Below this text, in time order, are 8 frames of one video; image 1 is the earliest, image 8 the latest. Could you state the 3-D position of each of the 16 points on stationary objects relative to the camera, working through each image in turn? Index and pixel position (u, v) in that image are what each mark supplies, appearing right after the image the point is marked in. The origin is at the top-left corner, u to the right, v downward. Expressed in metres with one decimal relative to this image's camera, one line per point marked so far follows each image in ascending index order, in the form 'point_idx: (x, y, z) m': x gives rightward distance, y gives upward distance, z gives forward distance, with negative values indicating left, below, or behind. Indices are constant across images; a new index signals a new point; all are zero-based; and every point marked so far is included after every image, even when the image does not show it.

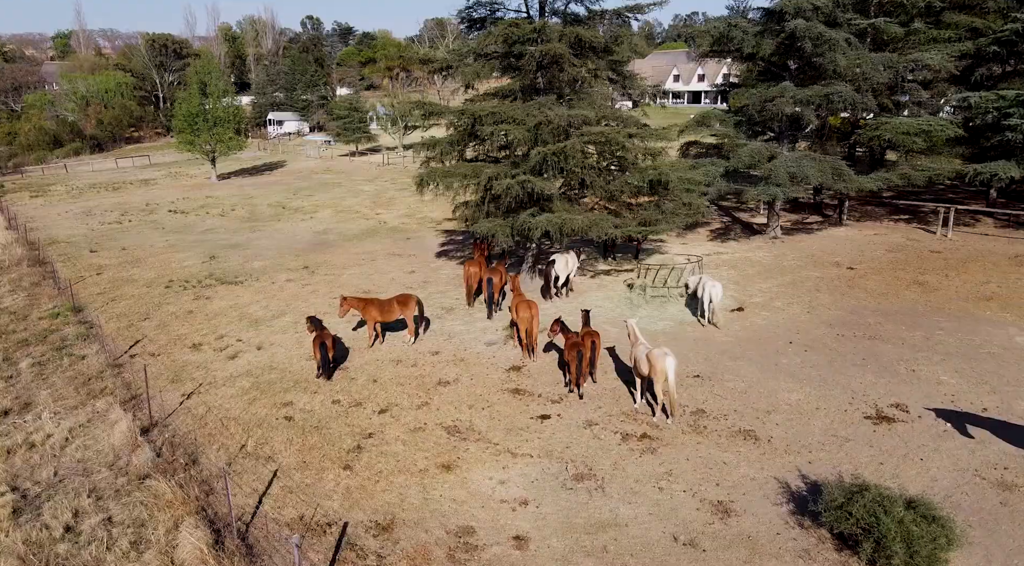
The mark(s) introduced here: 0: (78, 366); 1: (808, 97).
0: (-8.0, -1.5, +13.8) m
1: (+7.6, +4.7, +19.1) m
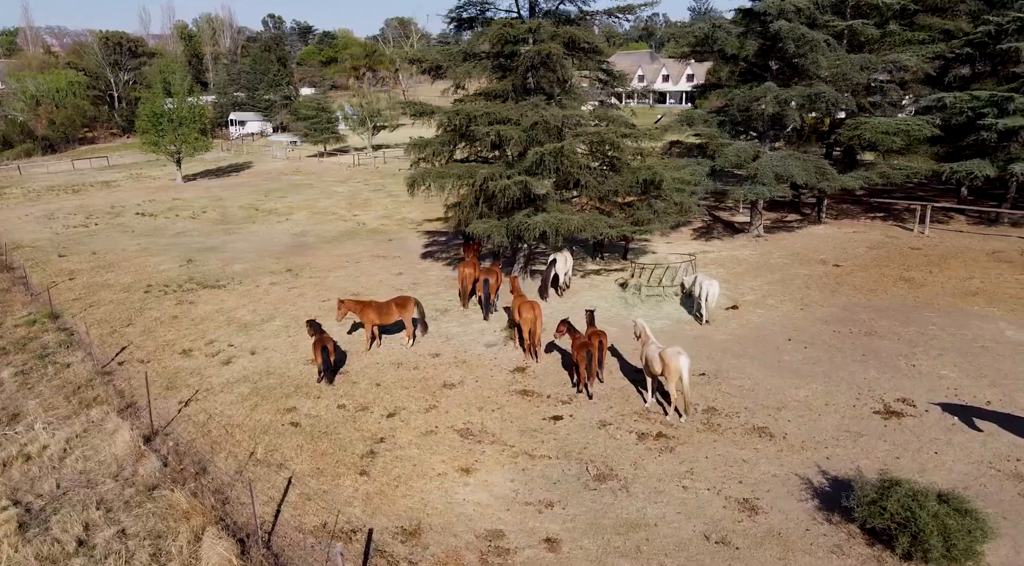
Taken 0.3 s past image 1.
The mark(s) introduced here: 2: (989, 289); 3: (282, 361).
0: (-8.0, -1.6, +13.4) m
1: (+7.3, +4.8, +19.4) m
2: (+9.7, -0.1, +15.3) m
3: (-4.1, -1.4, +13.5) m
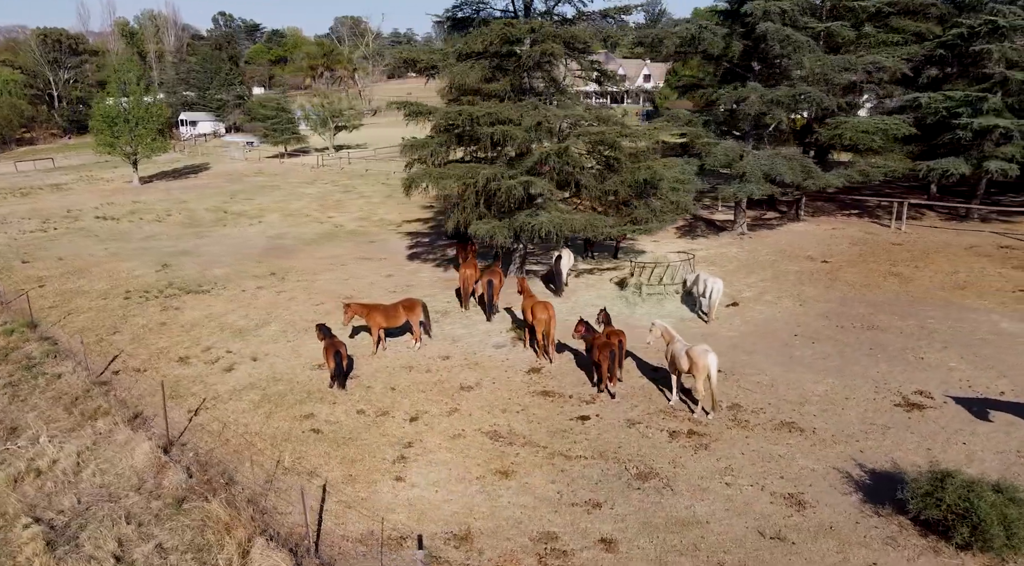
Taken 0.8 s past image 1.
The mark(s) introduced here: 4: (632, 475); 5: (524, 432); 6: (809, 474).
0: (-7.8, -1.7, +13.0) m
1: (+7.1, +4.9, +19.8) m
2: (+9.7, 0.0, +15.8) m
3: (-3.9, -1.5, +13.2) m
4: (+1.3, -2.1, +8.4) m
5: (+0.2, -1.9, +9.7) m
6: (+3.2, -2.0, +8.0) m
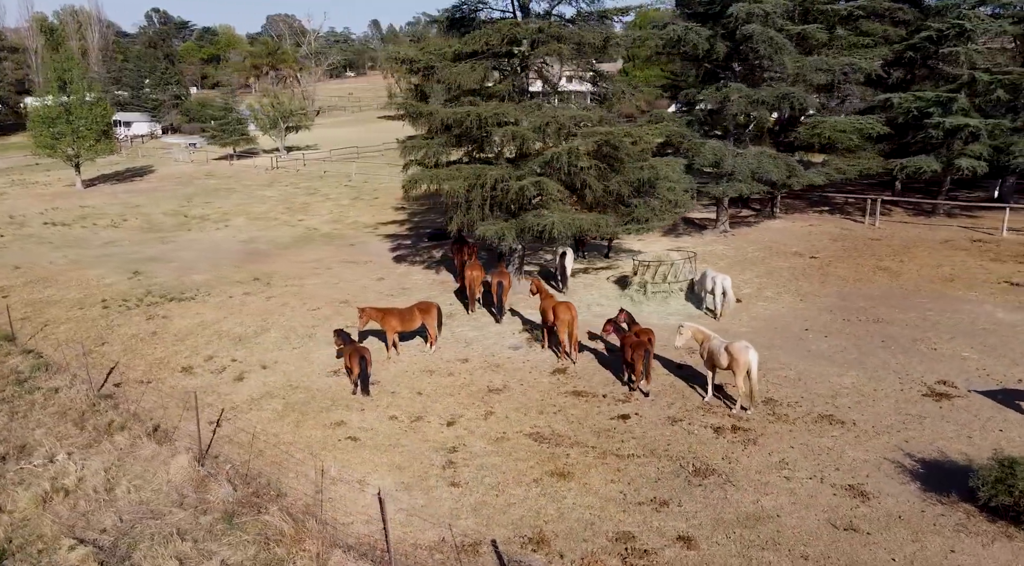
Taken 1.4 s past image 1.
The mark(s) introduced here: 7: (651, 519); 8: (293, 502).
0: (-7.5, -1.9, +12.4) m
1: (+6.8, +5.0, +20.3) m
2: (+9.8, +0.1, +16.4) m
3: (-3.6, -1.6, +12.9) m
4: (+2.0, -2.1, +8.4) m
5: (+0.7, -1.9, +9.7) m
6: (+3.8, -2.0, +8.3) m
7: (+1.4, -2.4, +7.6) m
8: (-2.5, -2.5, +8.4) m
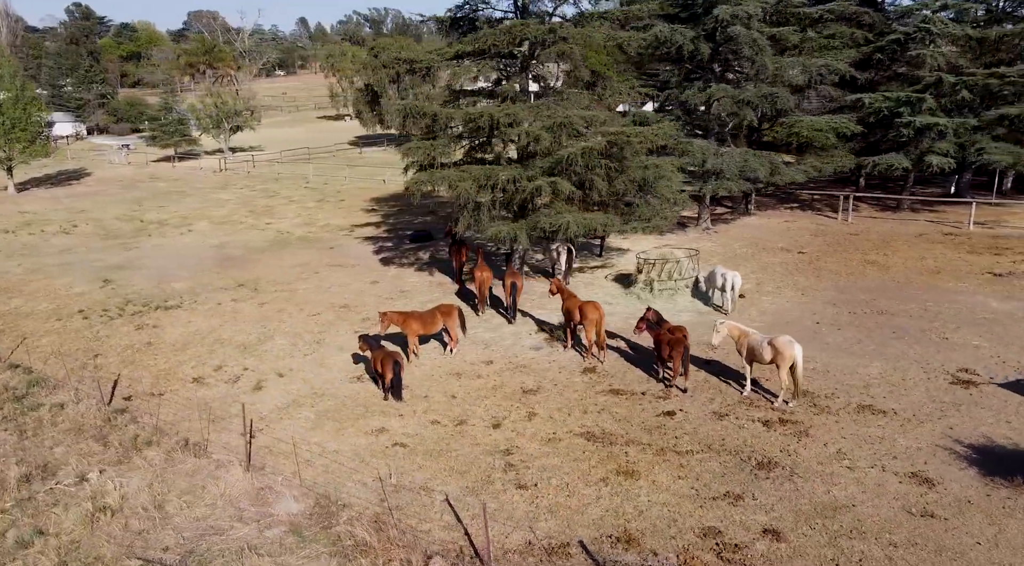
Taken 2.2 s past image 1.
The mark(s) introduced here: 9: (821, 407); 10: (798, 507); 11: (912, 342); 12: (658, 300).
0: (-7.0, -2.1, +11.8) m
1: (+6.5, +5.1, +20.8) m
2: (+9.9, +0.3, +17.2) m
3: (-3.2, -1.6, +12.6) m
4: (+2.8, -2.1, +8.6) m
5: (+1.4, -1.9, +9.8) m
6: (+4.6, -1.9, +8.6) m
7: (+2.2, -2.4, +7.7) m
8: (-1.7, -2.5, +8.3) m
9: (+4.1, -1.7, +10.0) m
10: (+2.9, -2.3, +7.7) m
11: (+6.6, -1.0, +12.4) m
12: (+3.0, -0.4, +15.6) m
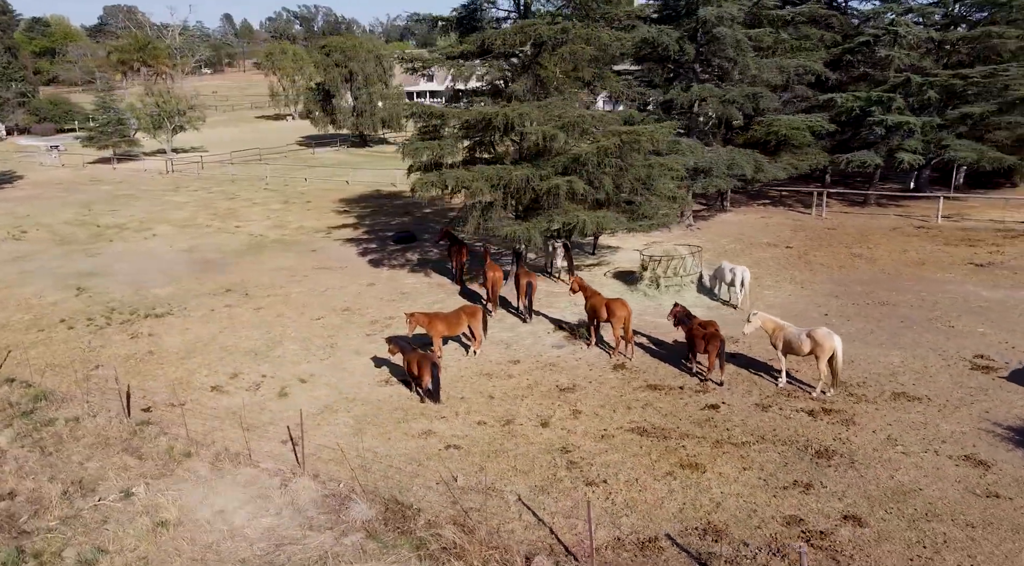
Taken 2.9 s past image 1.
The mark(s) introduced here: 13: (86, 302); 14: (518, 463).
0: (-6.4, -2.2, +11.4) m
1: (+6.2, +5.3, +21.3) m
2: (+9.9, +0.5, +18.0) m
3: (-2.7, -1.7, +12.5) m
4: (+3.5, -2.0, +8.9) m
5: (+2.1, -1.9, +10.0) m
6: (+5.4, -1.8, +9.0) m
7: (+3.1, -2.3, +8.0) m
8: (-0.8, -2.5, +8.2) m
9: (+4.8, -1.6, +10.4) m
10: (+3.8, -2.2, +8.0) m
11: (+7.0, -0.8, +13.0) m
12: (+3.2, -0.3, +15.9) m
13: (-11.1, -0.5, +19.8) m
14: (+0.1, -2.2, +9.3) m
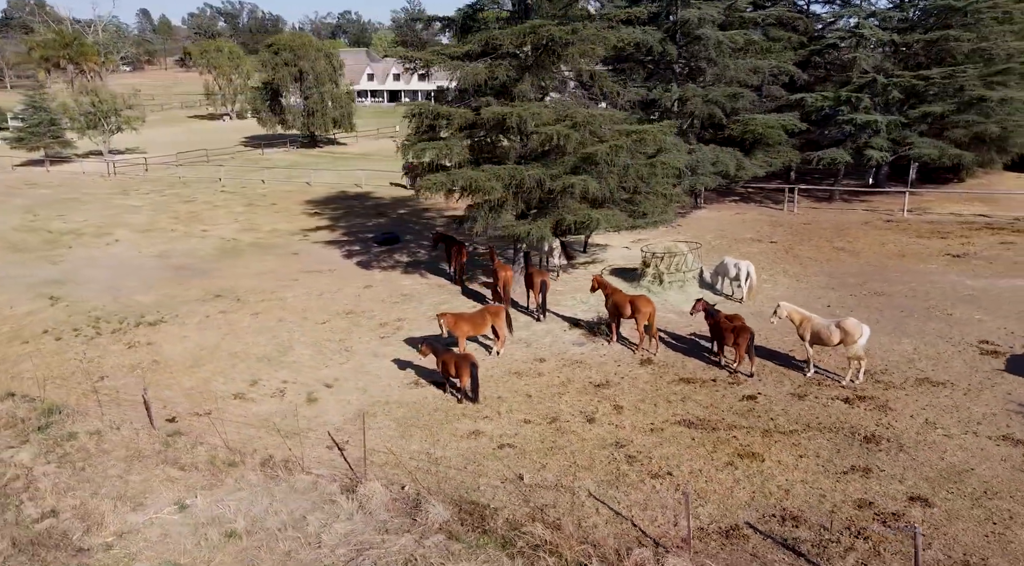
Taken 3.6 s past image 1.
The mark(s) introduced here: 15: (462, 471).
0: (-5.8, -2.3, +11.0) m
1: (+5.8, +5.4, +21.9) m
2: (+9.9, +0.8, +18.9) m
3: (-2.2, -1.7, +12.4) m
4: (+4.3, -1.9, +9.3) m
5: (+2.8, -1.8, +10.3) m
6: (+6.1, -1.7, +9.6) m
7: (+3.9, -2.2, +8.3) m
8: (0.0, -2.5, +8.3) m
9: (+5.4, -1.5, +10.9) m
10: (+4.6, -2.1, +8.4) m
11: (+7.4, -0.7, +13.7) m
12: (+3.4, -0.2, +16.2) m
13: (-11.2, -0.7, +19.0) m
14: (+0.8, -2.2, +9.5) m
15: (-0.6, -2.3, +9.4) m
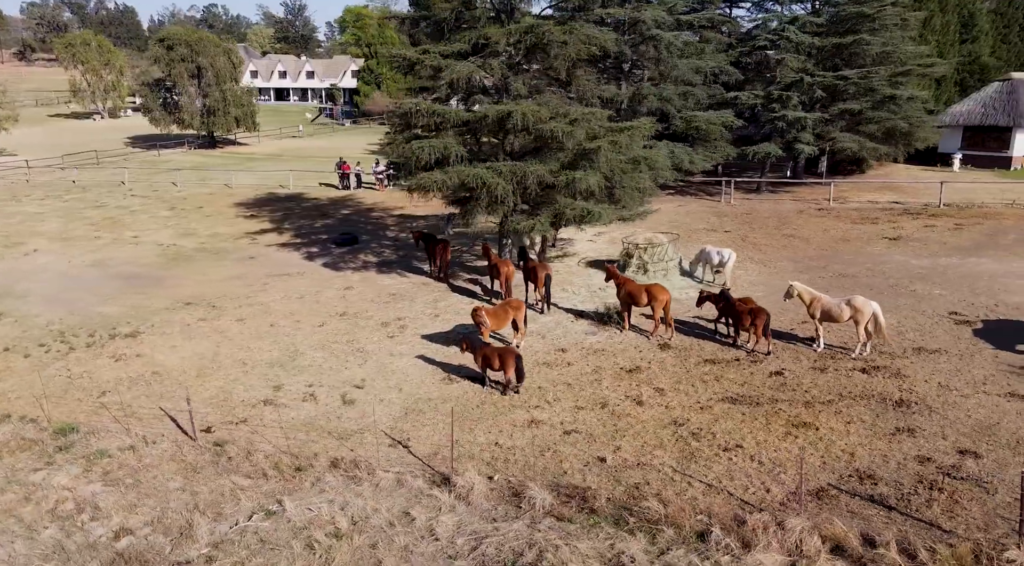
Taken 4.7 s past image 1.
0: (-5.0, -2.4, +10.6) m
1: (+4.6, +5.7, +22.9) m
2: (+9.3, +1.2, +20.6) m
3: (-1.7, -1.7, +12.5) m
4: (+5.2, -1.7, +10.4) m
5: (+3.6, -1.6, +11.1) m
6: (+7.0, -1.4, +10.9) m
7: (+5.0, -2.0, +9.4) m
8: (+1.1, -2.4, +8.7) m
9: (+6.1, -1.1, +12.1) m
10: (+5.7, -1.9, +9.6) m
11: (+7.7, -0.3, +15.1) m
12: (+3.3, 0.0, +17.1) m
13: (-11.5, -1.0, +17.7) m
14: (+1.8, -2.1, +10.0) m
15: (+0.4, -2.3, +9.7) m
